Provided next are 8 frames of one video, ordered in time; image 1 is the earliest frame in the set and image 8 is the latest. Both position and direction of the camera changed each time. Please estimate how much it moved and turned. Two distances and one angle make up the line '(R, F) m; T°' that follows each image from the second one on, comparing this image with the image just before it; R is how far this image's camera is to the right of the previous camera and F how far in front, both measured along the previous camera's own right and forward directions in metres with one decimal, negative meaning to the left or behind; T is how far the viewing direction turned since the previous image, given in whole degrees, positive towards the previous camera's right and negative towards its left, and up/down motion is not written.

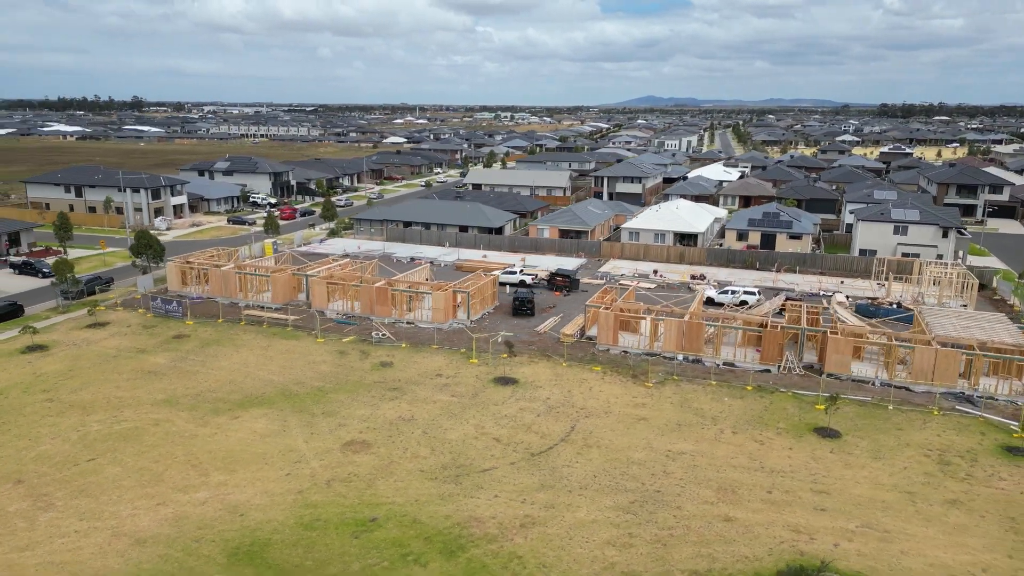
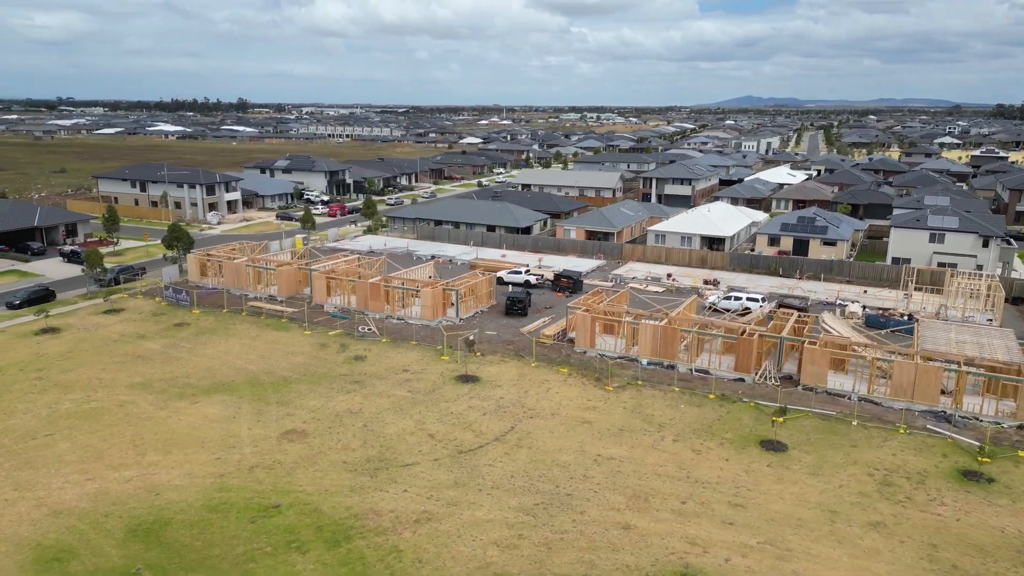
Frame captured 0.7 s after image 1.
(+4.6, +0.2) m; -7°
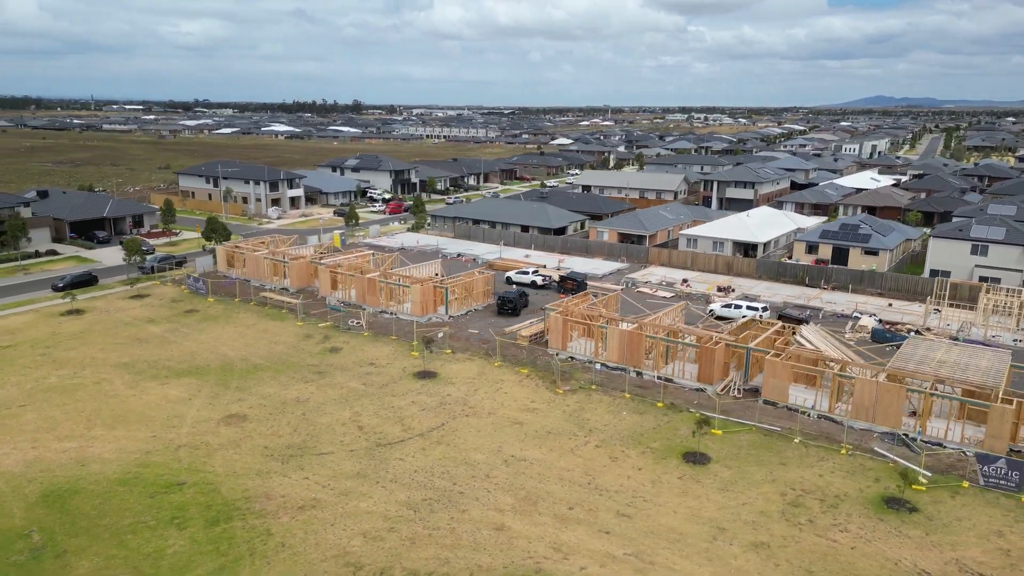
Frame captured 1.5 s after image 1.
(+5.4, +0.2) m; -8°
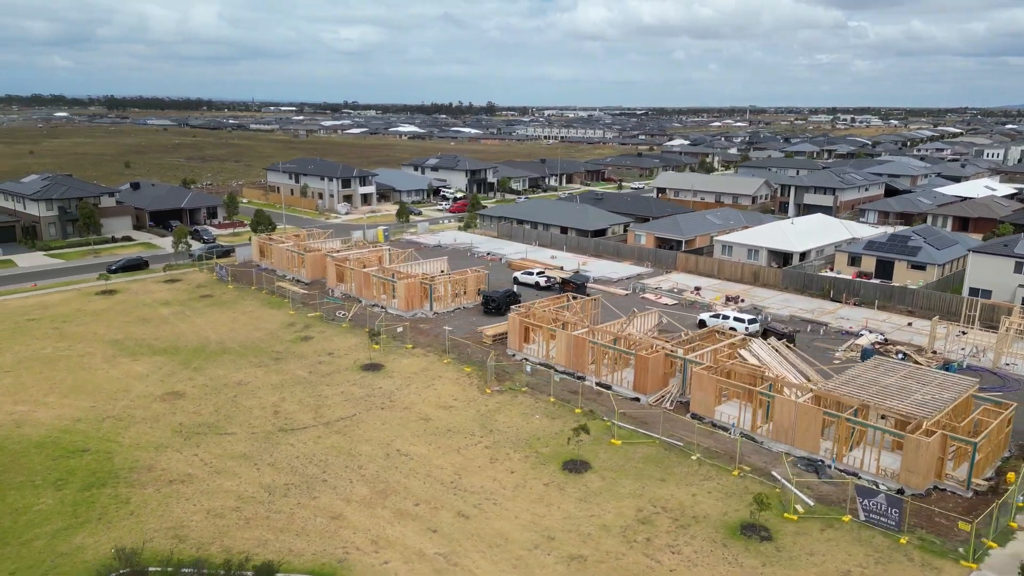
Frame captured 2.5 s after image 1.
(+7.0, +0.5) m; -10°
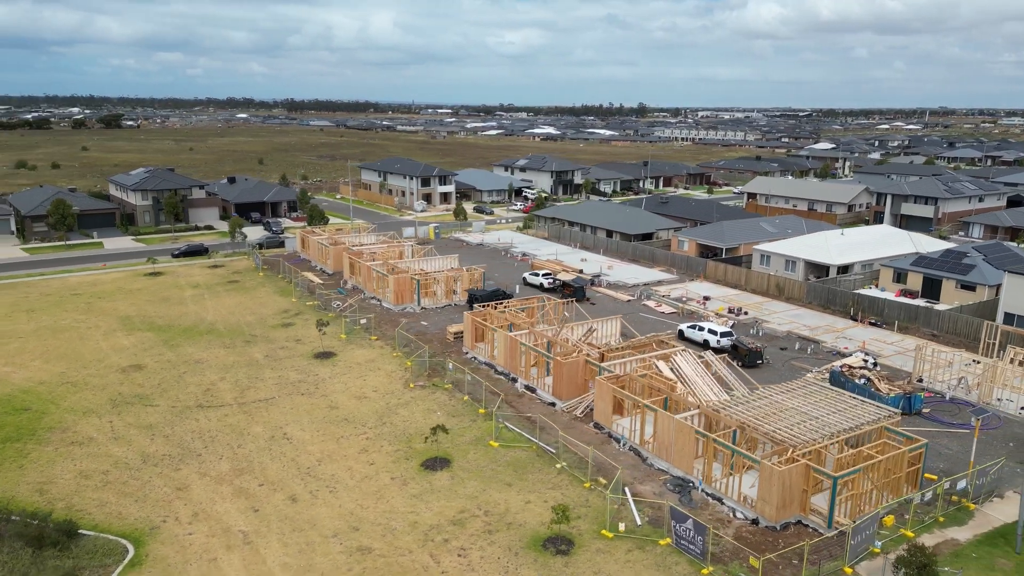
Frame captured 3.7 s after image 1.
(+7.9, +0.7) m; -11°
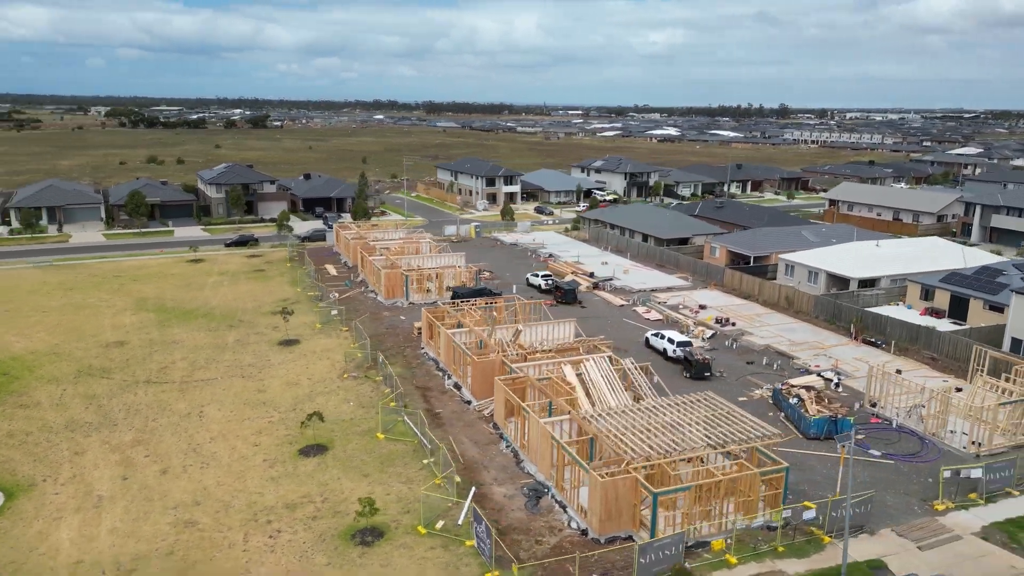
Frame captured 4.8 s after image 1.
(+7.3, +0.5) m; -10°
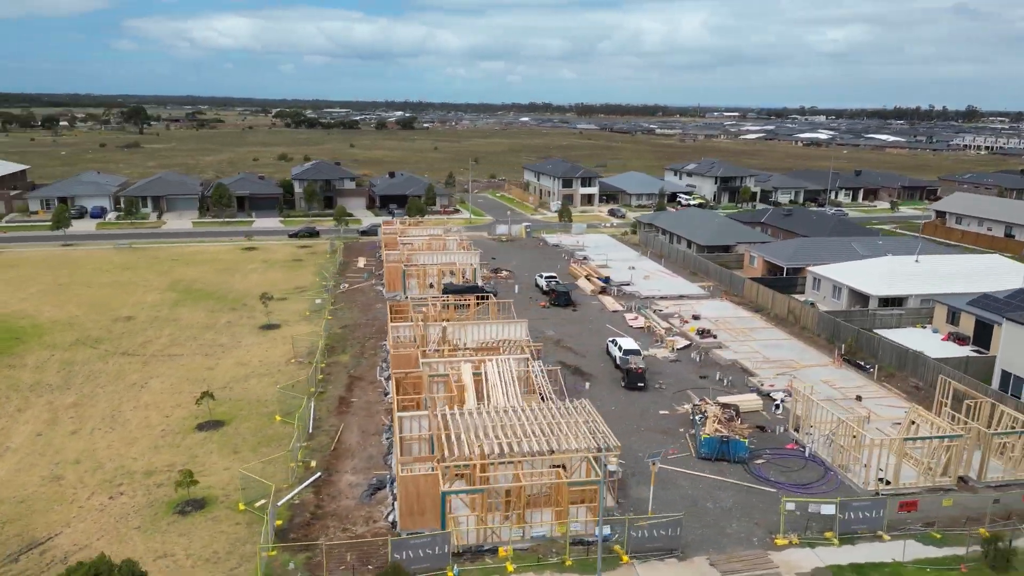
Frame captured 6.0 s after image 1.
(+8.0, +0.7) m; -11°
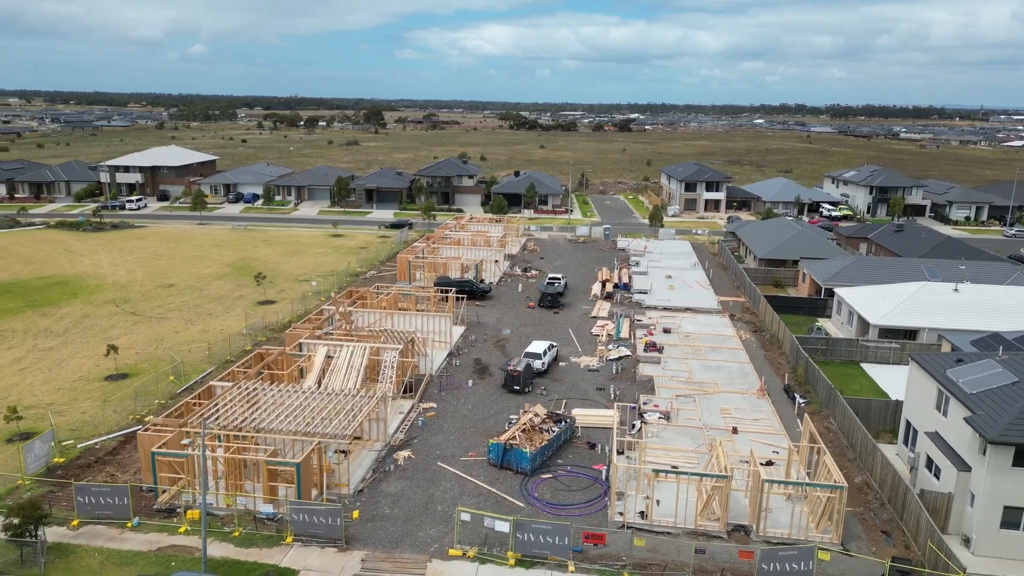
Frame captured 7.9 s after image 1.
(+12.4, +1.8) m; -17°
